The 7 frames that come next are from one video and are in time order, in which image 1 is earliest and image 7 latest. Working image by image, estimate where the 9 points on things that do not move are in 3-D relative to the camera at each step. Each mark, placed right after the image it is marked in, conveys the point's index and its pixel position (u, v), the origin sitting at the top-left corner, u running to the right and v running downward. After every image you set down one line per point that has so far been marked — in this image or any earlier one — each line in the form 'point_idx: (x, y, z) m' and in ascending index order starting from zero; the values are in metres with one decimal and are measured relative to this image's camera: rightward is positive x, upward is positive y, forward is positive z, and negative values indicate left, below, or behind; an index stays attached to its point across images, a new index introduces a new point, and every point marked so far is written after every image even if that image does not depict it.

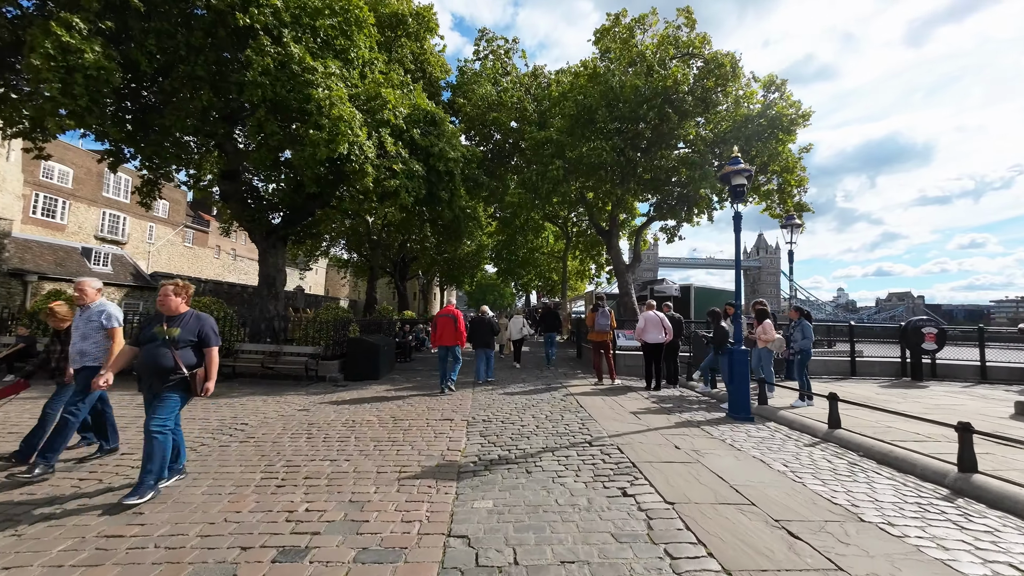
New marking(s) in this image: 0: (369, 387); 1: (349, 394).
0: (-3.5, -2.4, +9.8) m
1: (-3.5, -2.3, +8.5) m
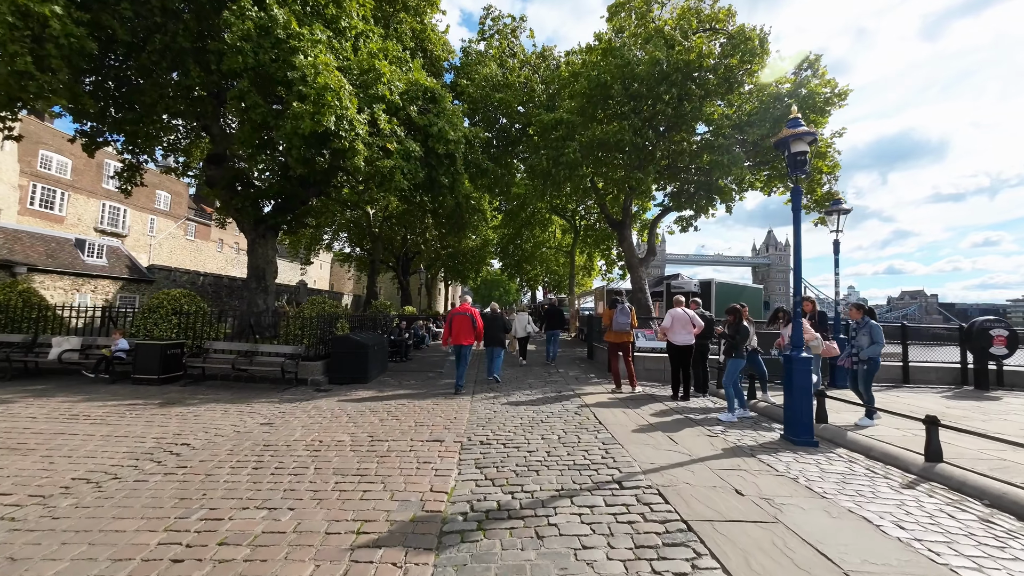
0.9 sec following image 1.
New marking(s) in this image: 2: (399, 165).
0: (-3.4, -2.2, +8.6) m
1: (-3.4, -2.1, +7.4) m
2: (-3.4, +3.6, +11.5) m
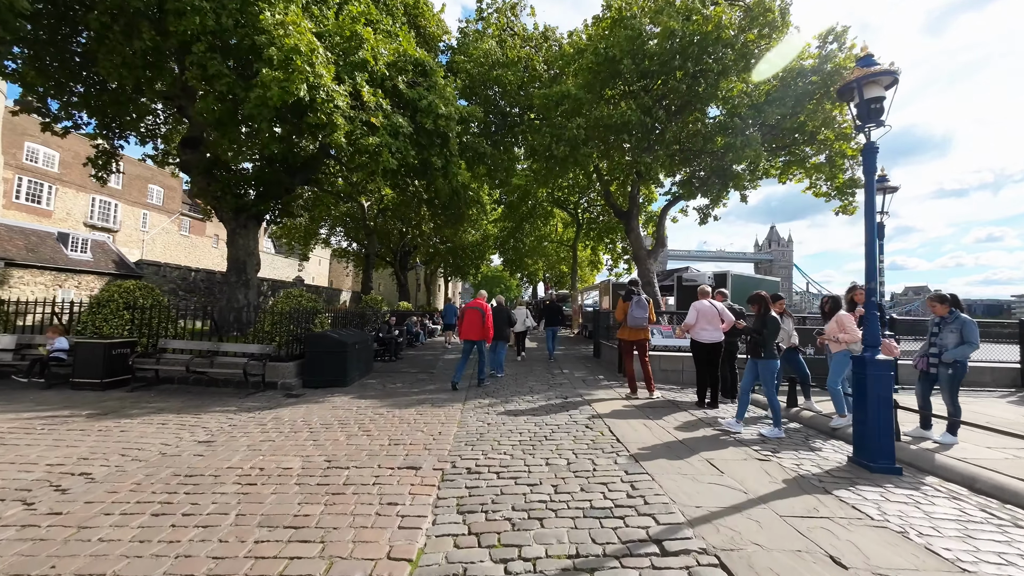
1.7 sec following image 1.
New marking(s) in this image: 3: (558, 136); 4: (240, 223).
0: (-3.4, -2.0, +7.5) m
1: (-3.4, -1.9, +6.3) m
2: (-3.4, +3.8, +10.3) m
3: (+1.7, +5.6, +14.7) m
4: (-10.0, +2.4, +14.7) m
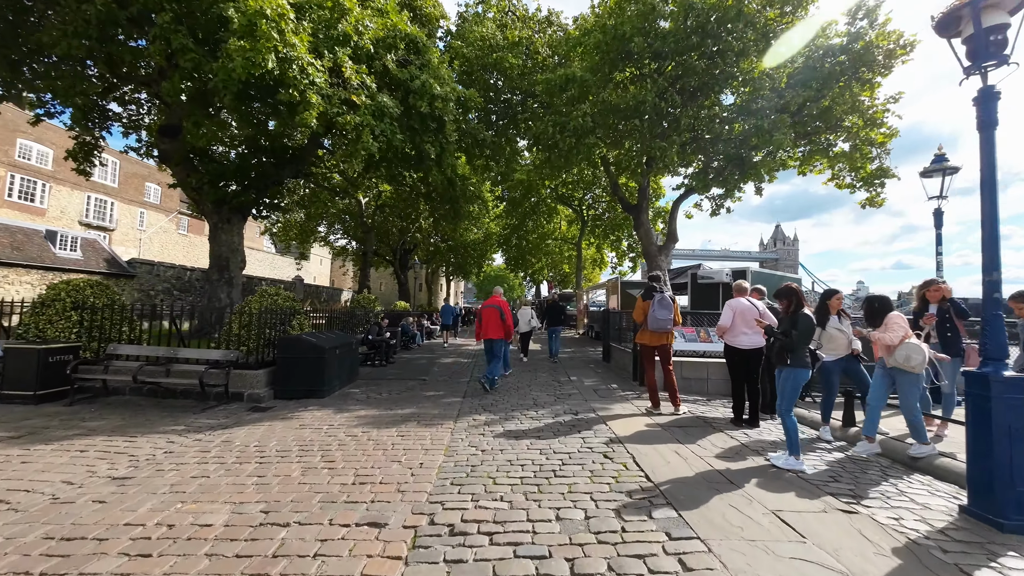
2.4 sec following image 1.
0: (-3.4, -2.0, +6.5) m
1: (-3.4, -1.9, +5.3) m
2: (-3.4, +3.8, +9.3) m
3: (+1.8, +5.7, +13.6) m
4: (-10.0, +2.4, +13.7) m
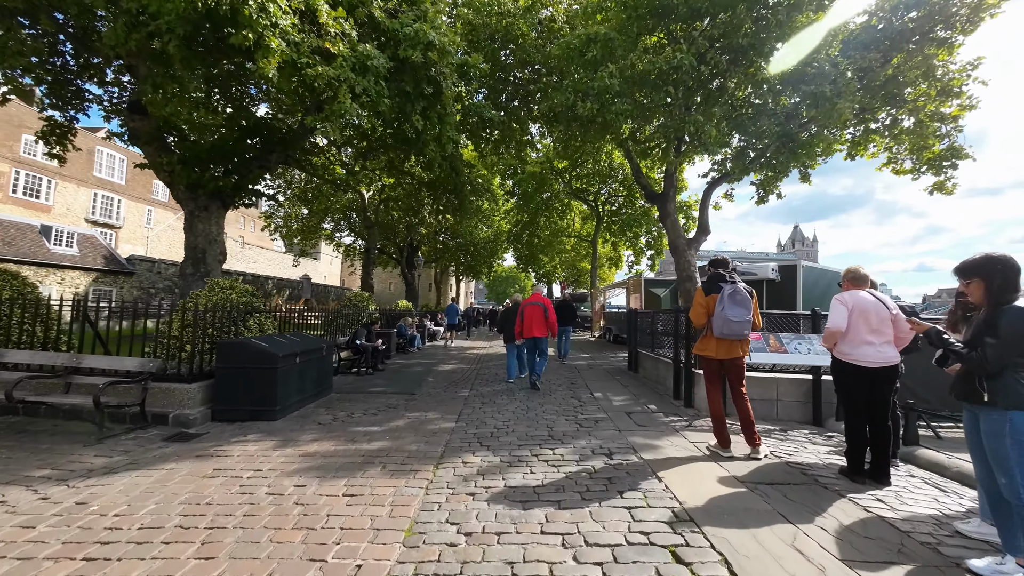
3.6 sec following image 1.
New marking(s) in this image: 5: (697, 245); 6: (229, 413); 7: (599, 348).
0: (-3.3, -1.8, +4.9) m
1: (-3.4, -1.7, +3.7) m
2: (-3.2, +4.0, +7.7) m
3: (+2.1, +5.8, +11.9) m
4: (-9.7, +2.6, +12.3) m
5: (+7.1, +1.6, +15.2) m
6: (-3.9, -1.7, +5.5) m
7: (+3.8, -2.6, +17.4) m
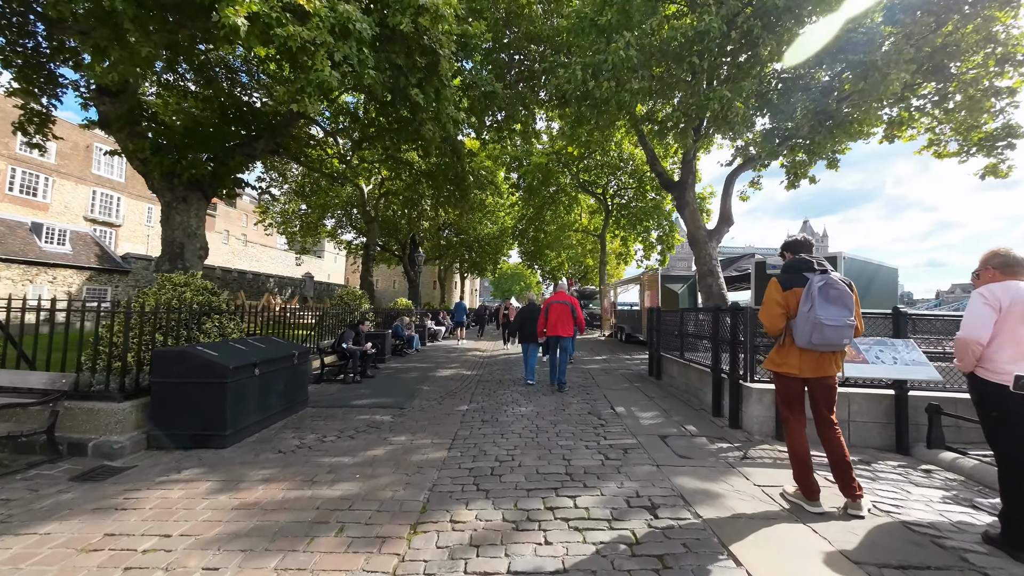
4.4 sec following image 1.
0: (-3.2, -1.8, +3.8) m
1: (-3.3, -1.7, +2.6) m
2: (-3.1, +4.0, +6.6) m
3: (+2.2, +5.9, +10.7) m
4: (-9.5, +2.6, +11.3) m
5: (+7.3, +1.8, +13.9) m
6: (-3.8, -1.7, +4.4) m
7: (+4.1, -2.5, +16.2) m
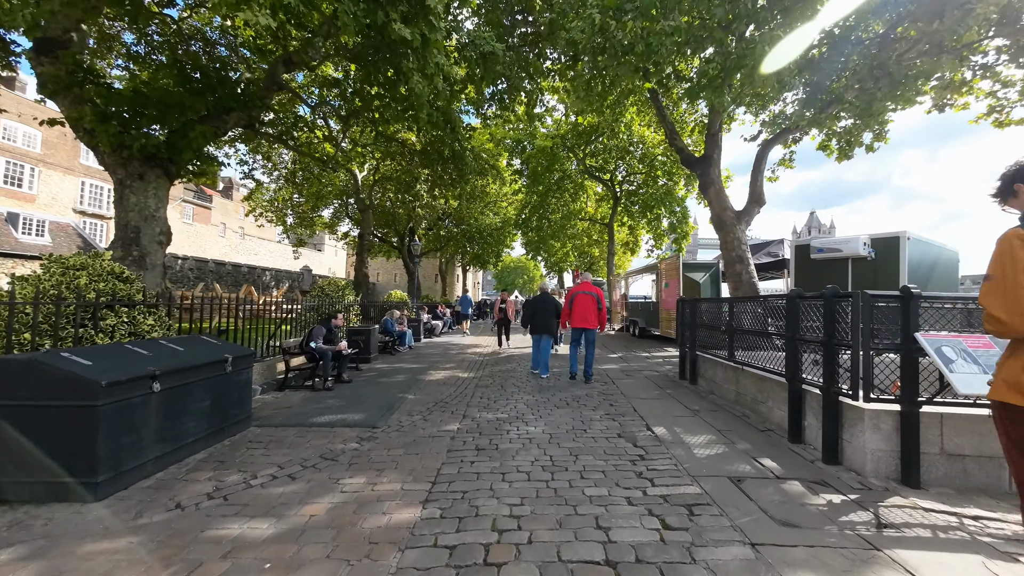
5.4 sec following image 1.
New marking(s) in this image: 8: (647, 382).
0: (-3.2, -1.6, +2.4) m
1: (-3.3, -1.6, +1.2) m
2: (-3.1, +4.2, +5.1) m
3: (+2.3, +6.2, +9.1) m
4: (-9.4, +2.9, +9.8) m
5: (+7.4, +2.2, +12.4) m
6: (-3.8, -1.5, +3.0) m
7: (+4.2, -2.1, +14.8) m
8: (+2.5, -1.8, +7.2) m
